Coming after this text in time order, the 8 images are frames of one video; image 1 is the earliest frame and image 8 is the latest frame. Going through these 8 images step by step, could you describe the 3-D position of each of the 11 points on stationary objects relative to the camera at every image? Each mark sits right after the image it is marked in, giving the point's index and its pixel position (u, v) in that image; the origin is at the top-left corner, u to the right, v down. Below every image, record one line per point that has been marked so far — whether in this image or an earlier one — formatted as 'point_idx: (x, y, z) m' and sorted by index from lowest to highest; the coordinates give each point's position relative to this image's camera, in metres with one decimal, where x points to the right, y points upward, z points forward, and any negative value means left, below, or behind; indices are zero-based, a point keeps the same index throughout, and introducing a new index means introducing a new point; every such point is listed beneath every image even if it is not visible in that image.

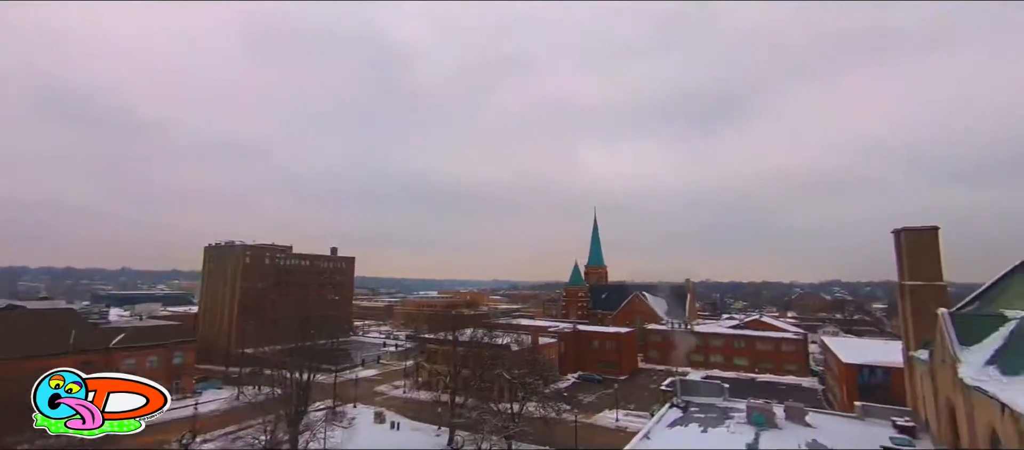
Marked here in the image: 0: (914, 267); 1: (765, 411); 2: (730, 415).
0: (+15.1, -1.6, +16.6) m
1: (+8.9, -6.5, +15.5) m
2: (+8.2, -7.1, +16.5) m
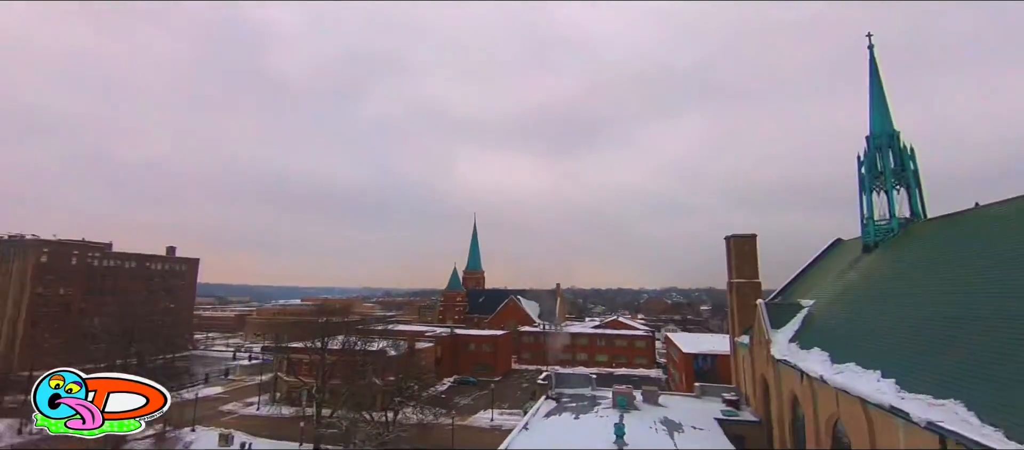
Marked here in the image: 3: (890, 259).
0: (+10.3, -2.0, +20.0) m
1: (+4.5, -6.6, +17.1) m
2: (+3.5, -7.2, +17.9) m
3: (+13.7, -1.2, +15.8) m
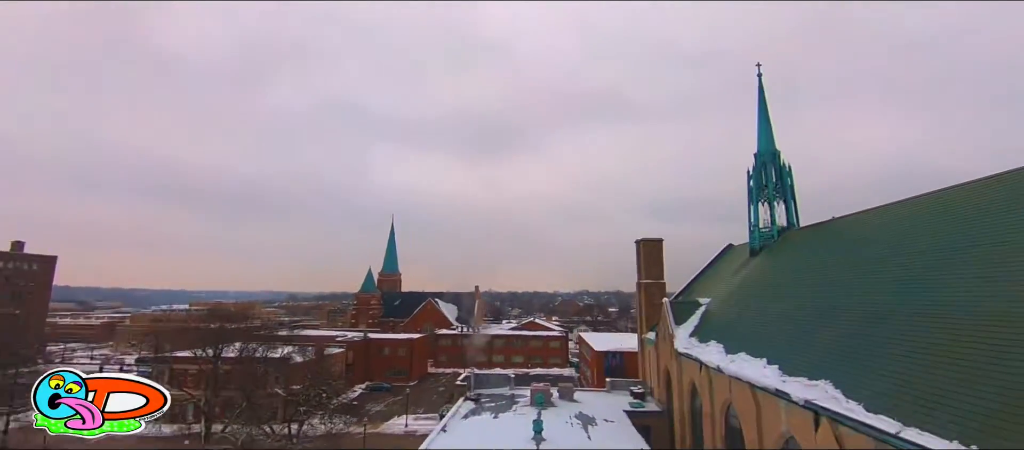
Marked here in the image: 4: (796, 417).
0: (+6.6, -2.2, +21.5) m
1: (+1.3, -6.7, +17.6) m
2: (+0.2, -7.2, +18.1) m
3: (+10.7, -1.5, +18.0) m
4: (+6.6, -4.4, +10.1) m
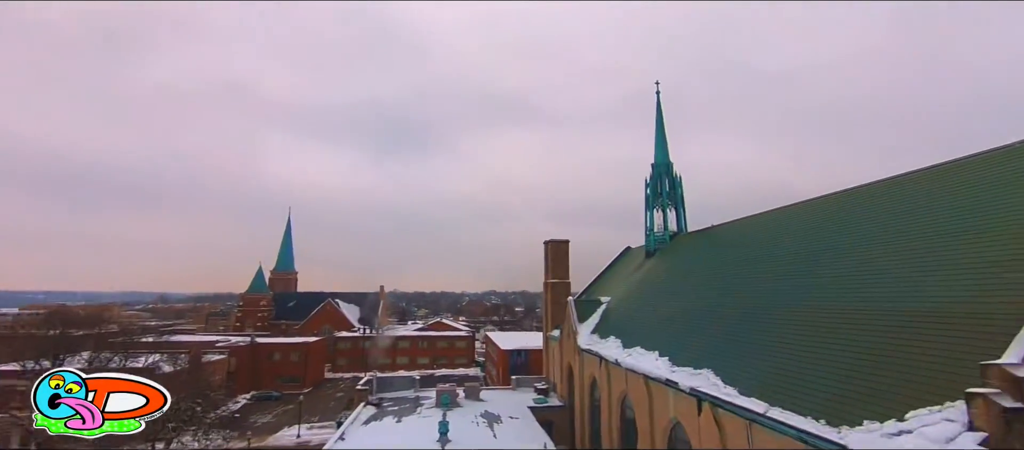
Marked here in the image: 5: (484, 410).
0: (+2.1, -2.2, +22.3) m
1: (-2.4, -6.6, +17.3) m
2: (-3.7, -7.1, +17.6) m
3: (+6.9, -1.7, +19.6) m
4: (+4.3, -4.5, +11.1) m
5: (-1.1, -7.2, +17.1) m
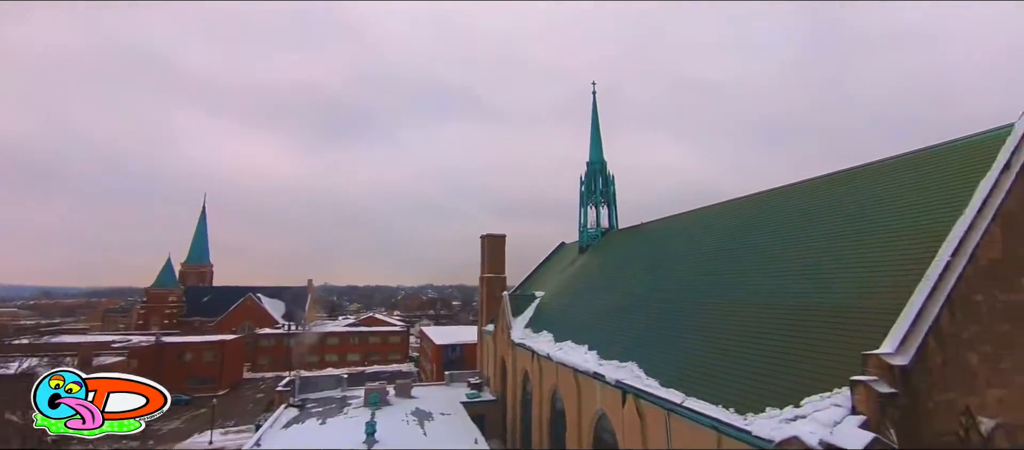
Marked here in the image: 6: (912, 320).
0: (-1.1, -2.0, +22.2) m
1: (-5.0, -6.3, +16.7) m
2: (-6.3, -6.8, +16.8) m
3: (+4.0, -1.6, +20.2) m
4: (+2.5, -4.5, +11.5) m
5: (-3.7, -7.0, +16.7) m
6: (+6.6, -1.6, +7.2) m
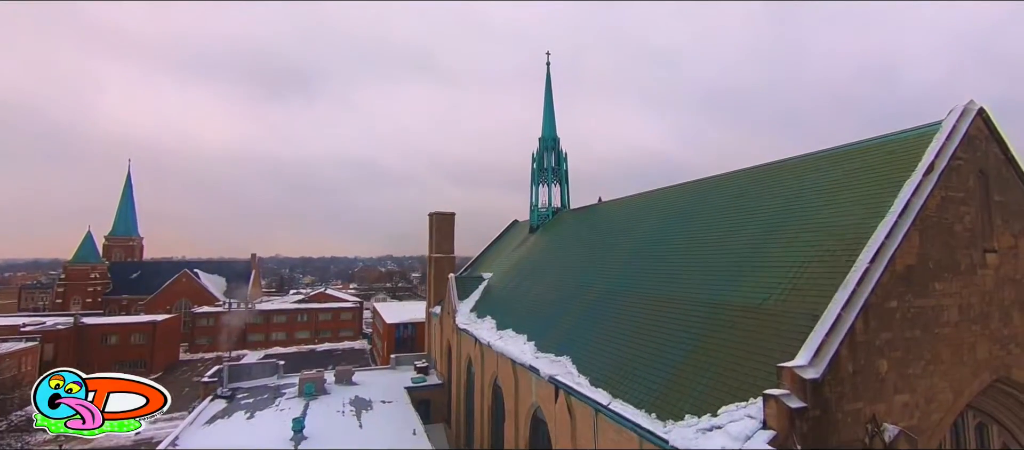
0: (-3.7, -0.9, +21.5) m
1: (-7.2, -5.7, +16.1) m
2: (-8.5, -6.1, +16.1) m
3: (+1.6, -0.7, +19.9) m
4: (+0.8, -4.3, +11.3) m
5: (-5.9, -6.3, +16.3) m
6: (+5.2, -1.7, +7.2) m
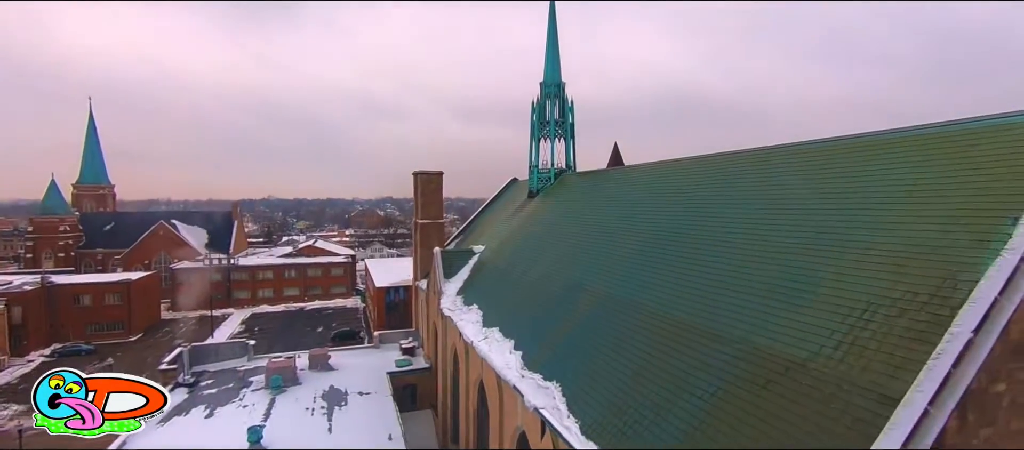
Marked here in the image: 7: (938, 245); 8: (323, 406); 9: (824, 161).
0: (-3.9, +0.7, +19.2) m
1: (-7.6, -4.8, +14.6) m
2: (-8.9, -5.2, +14.8) m
3: (+1.3, +0.6, +17.5) m
4: (+0.3, -4.3, +9.6) m
5: (-6.3, -5.4, +14.9) m
6: (+4.7, -2.4, +5.0) m
7: (+6.4, -0.4, +6.5) m
8: (-5.9, -5.6, +13.8) m
9: (+6.9, +1.4, +9.9) m
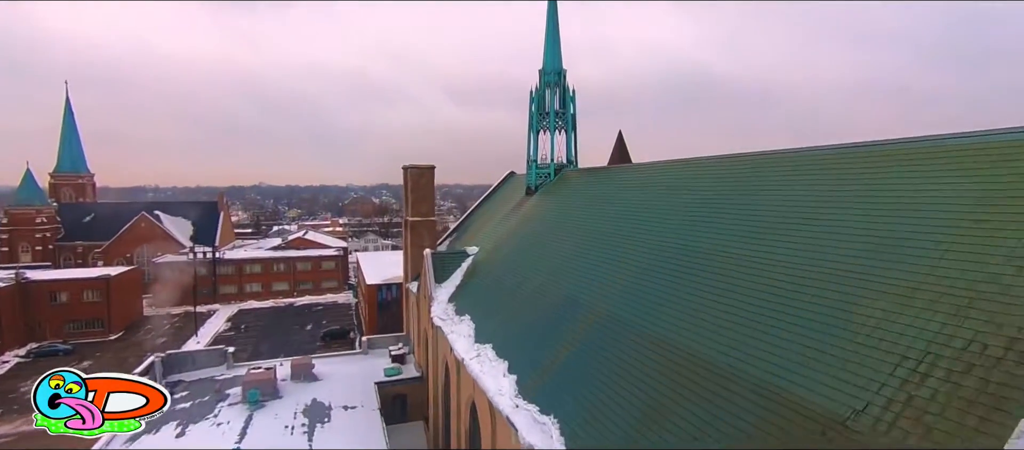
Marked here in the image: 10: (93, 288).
0: (-4.0, +0.8, +18.0) m
1: (-7.7, -4.8, +13.7) m
2: (-9.0, -5.3, +13.9) m
3: (+1.2, +0.6, +16.4) m
4: (+0.2, -4.6, +8.7) m
5: (-6.4, -5.4, +14.0) m
6: (+4.5, -3.0, +4.0) m
7: (+6.2, -0.8, +5.3) m
8: (-6.1, -5.7, +12.8) m
9: (+6.8, +1.0, +8.7) m
10: (-21.2, -3.3, +22.1) m
